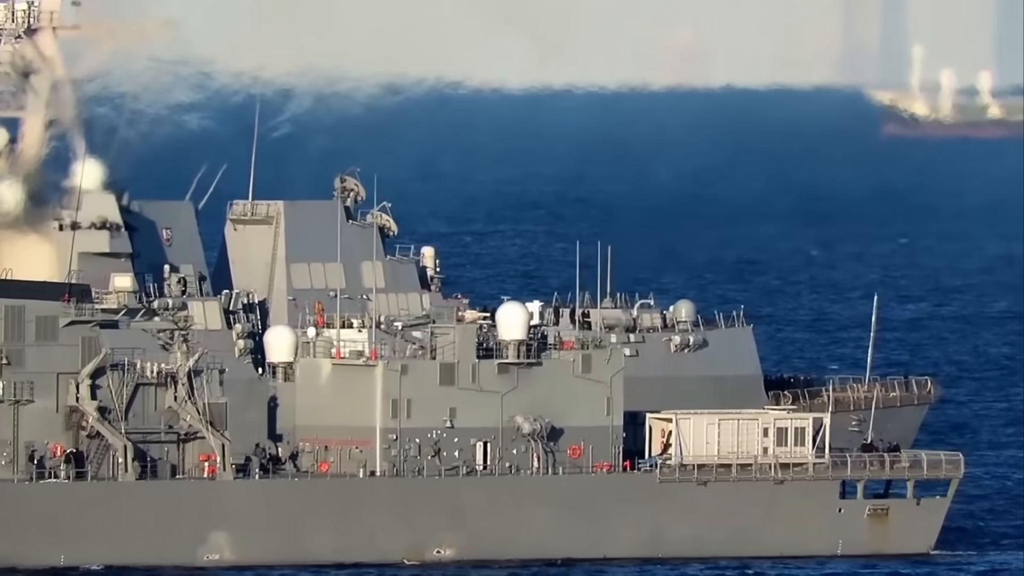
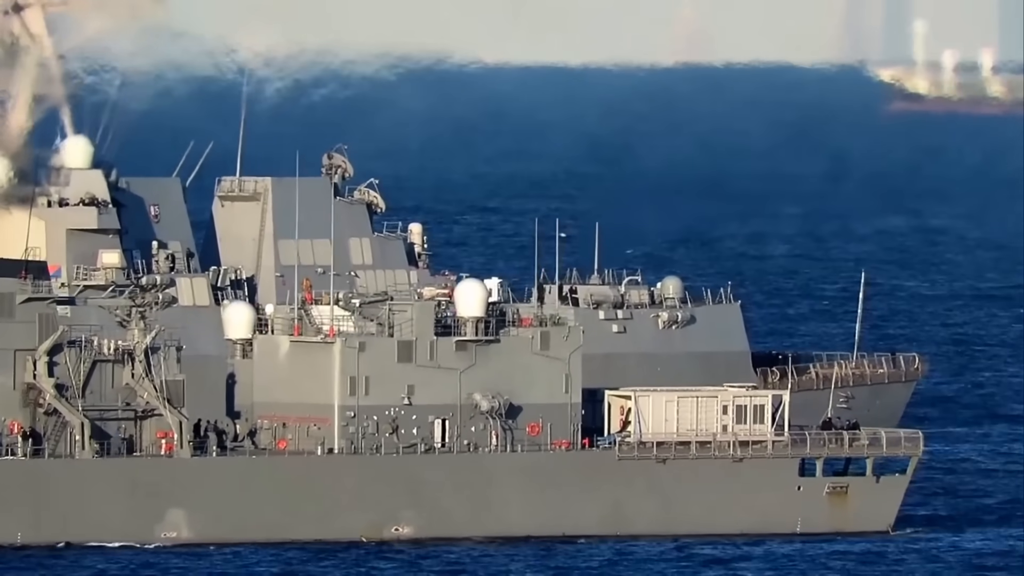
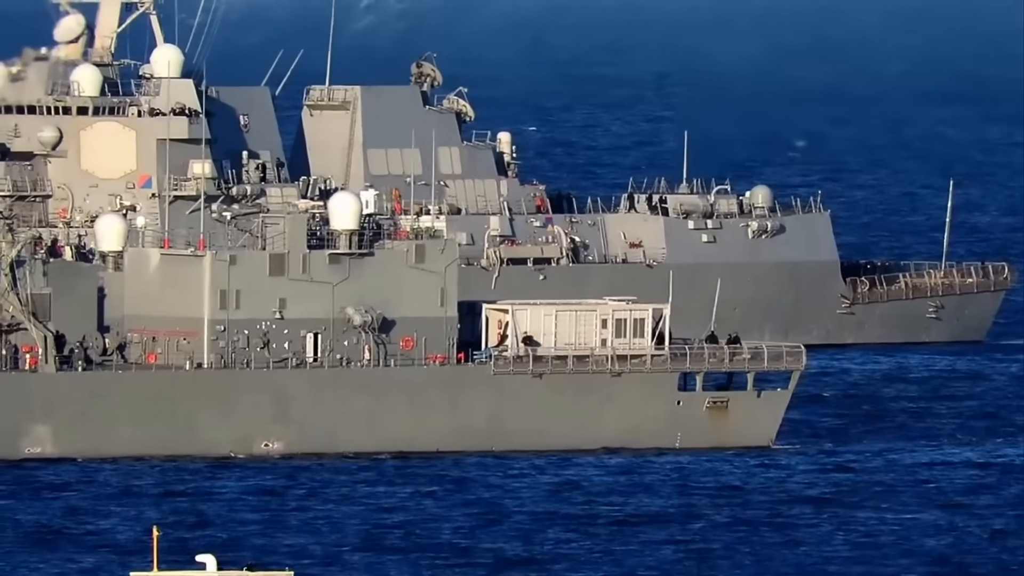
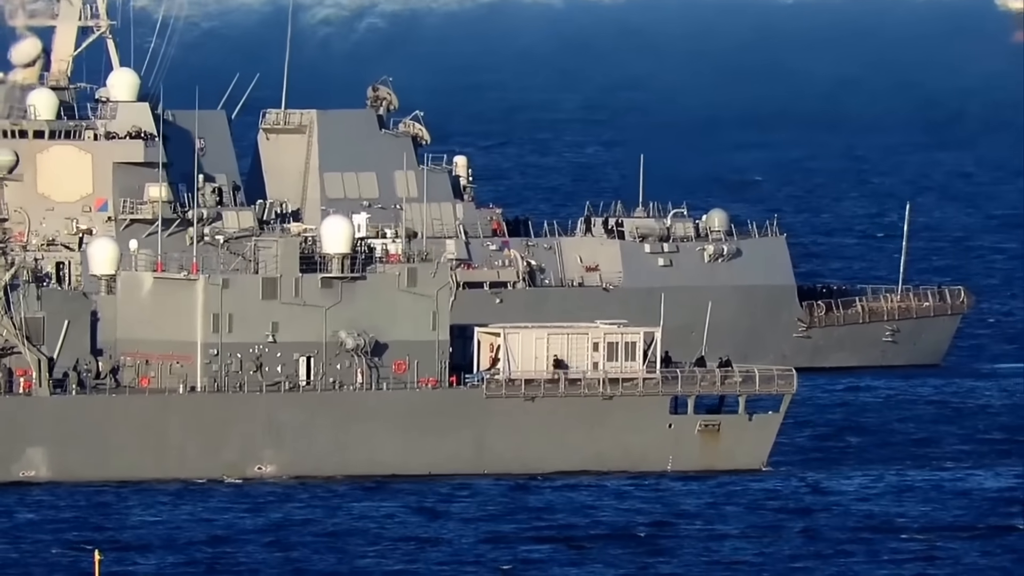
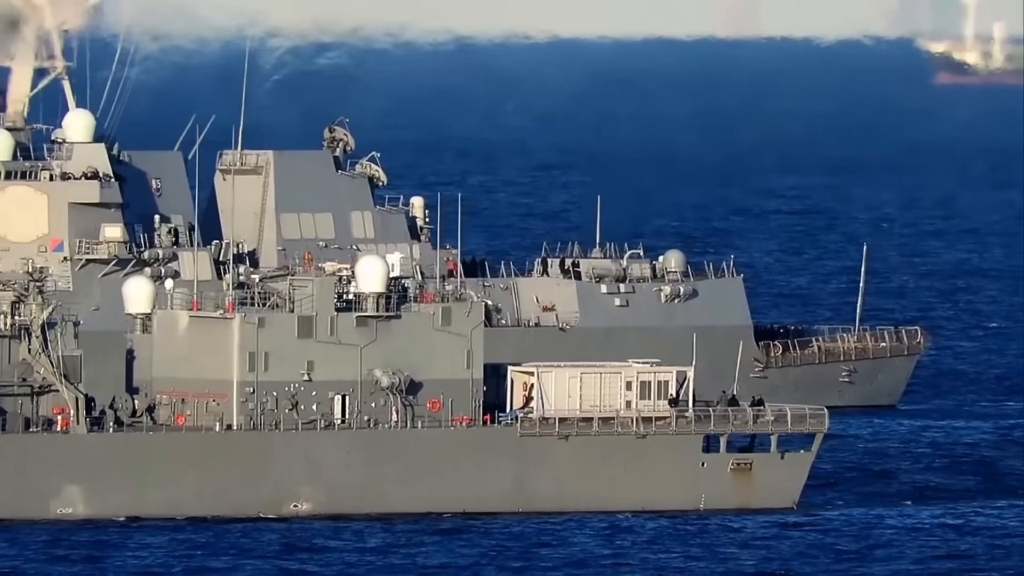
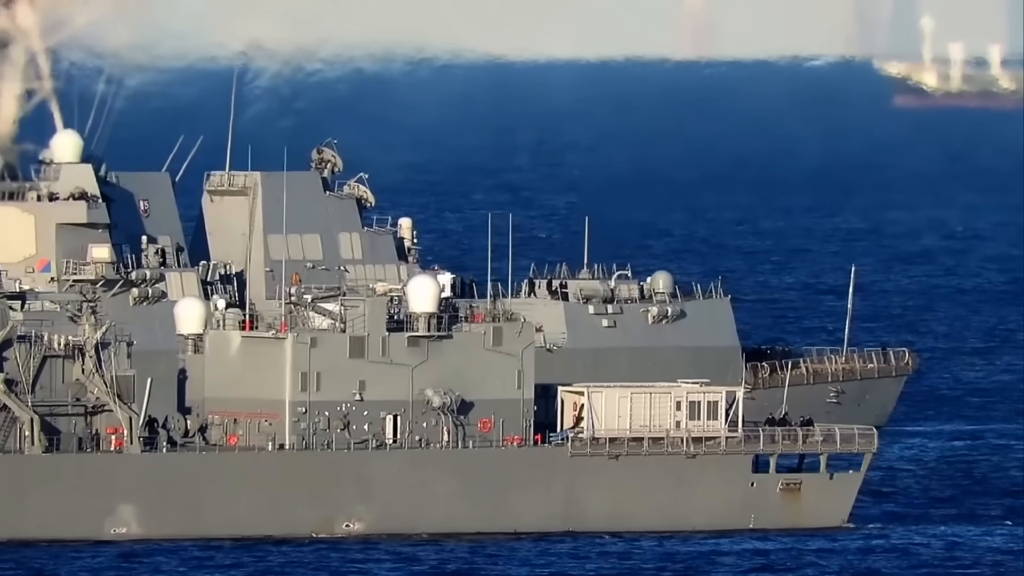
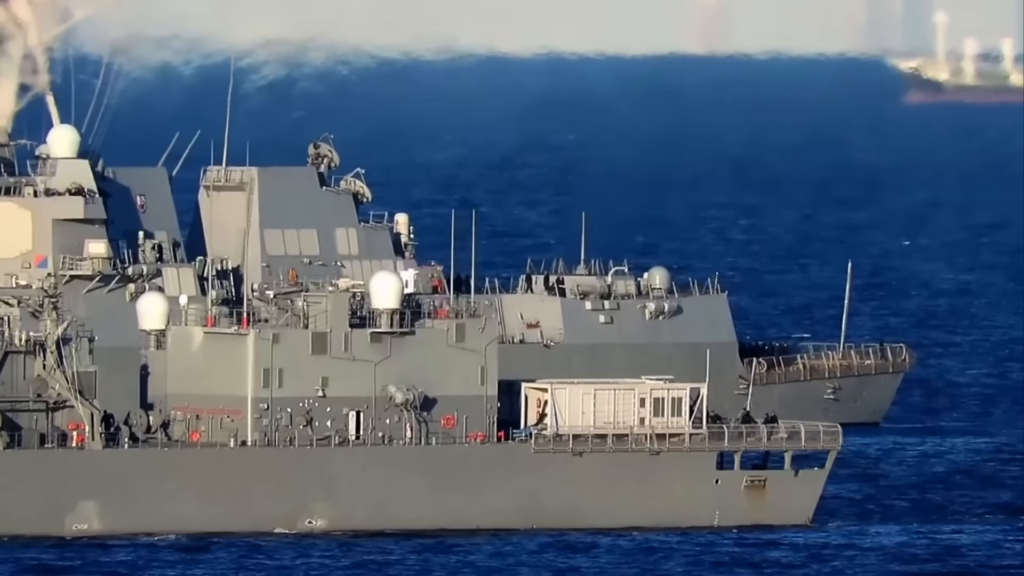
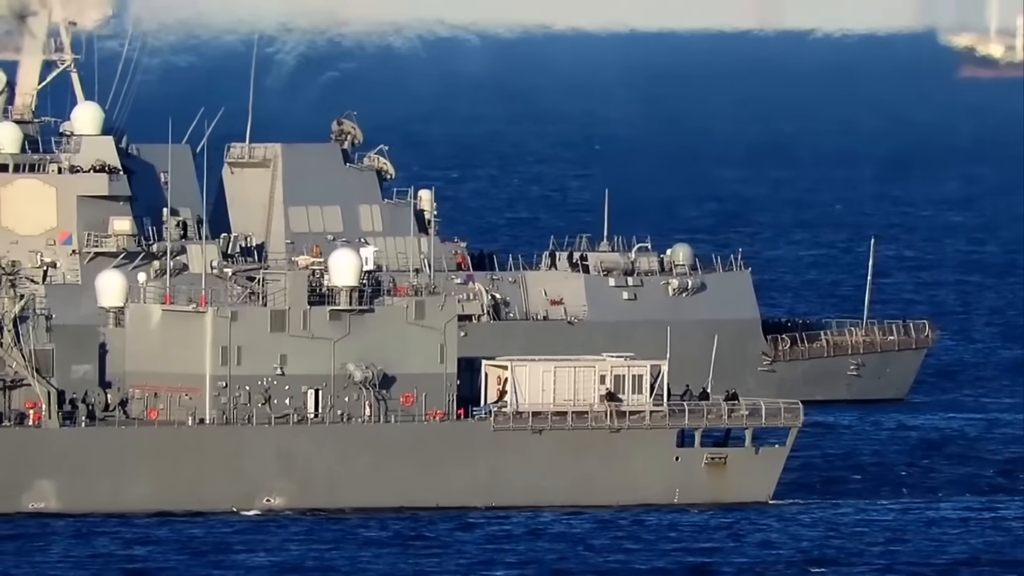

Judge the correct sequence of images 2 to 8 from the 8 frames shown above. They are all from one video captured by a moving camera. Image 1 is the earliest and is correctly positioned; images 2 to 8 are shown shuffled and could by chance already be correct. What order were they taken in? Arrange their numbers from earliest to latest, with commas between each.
2, 6, 7, 5, 8, 4, 3
